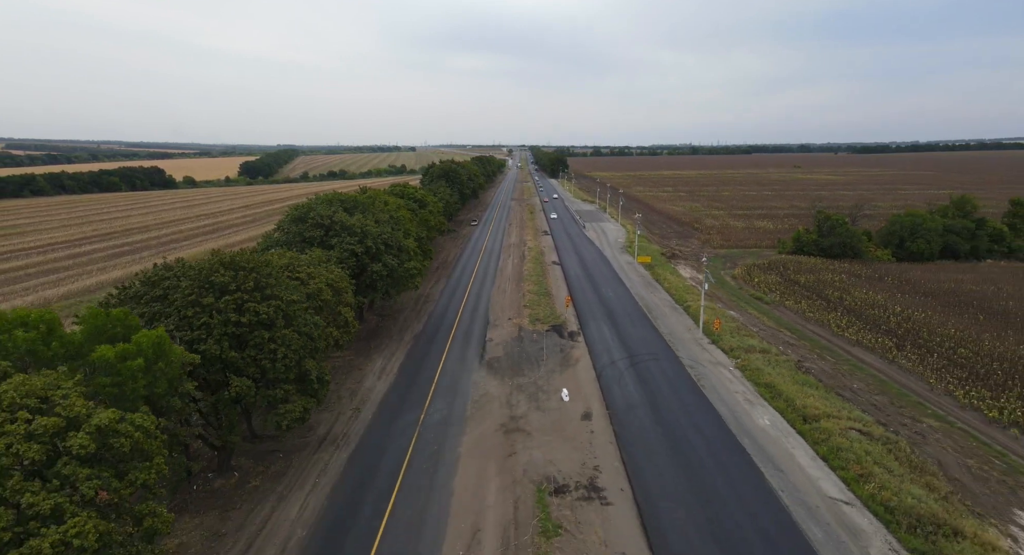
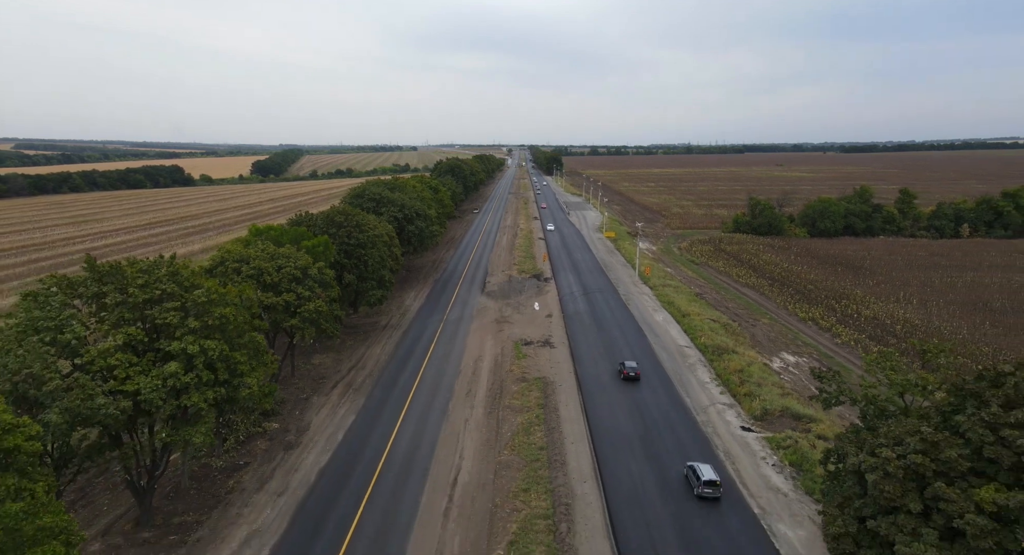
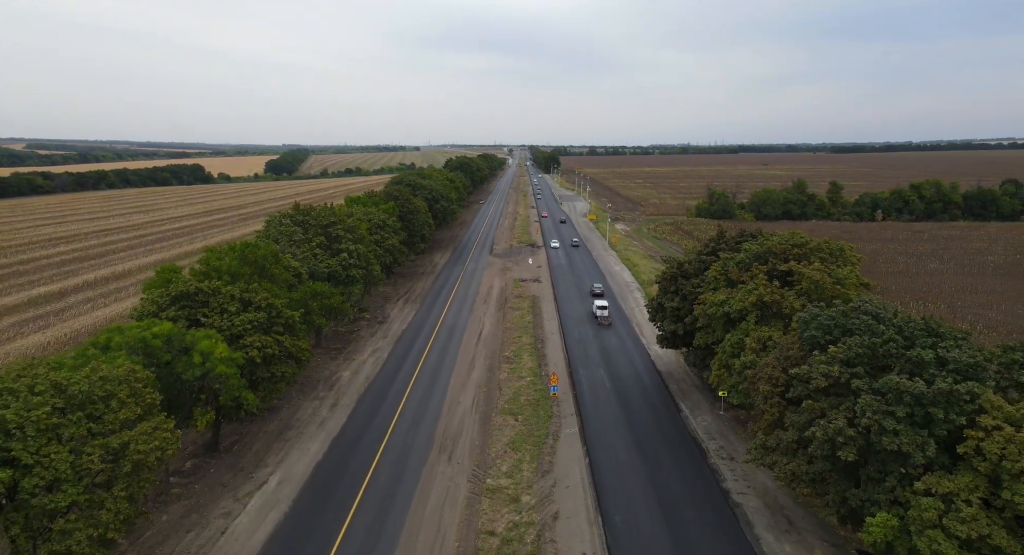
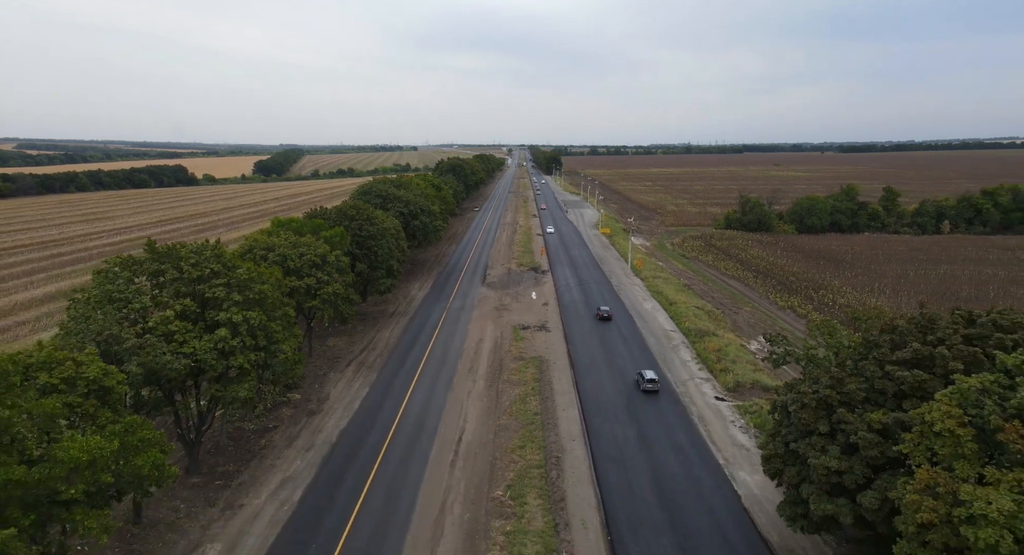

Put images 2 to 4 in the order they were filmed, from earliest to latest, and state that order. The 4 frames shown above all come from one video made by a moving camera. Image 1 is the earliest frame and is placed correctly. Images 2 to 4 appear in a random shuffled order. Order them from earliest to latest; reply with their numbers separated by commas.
2, 4, 3
